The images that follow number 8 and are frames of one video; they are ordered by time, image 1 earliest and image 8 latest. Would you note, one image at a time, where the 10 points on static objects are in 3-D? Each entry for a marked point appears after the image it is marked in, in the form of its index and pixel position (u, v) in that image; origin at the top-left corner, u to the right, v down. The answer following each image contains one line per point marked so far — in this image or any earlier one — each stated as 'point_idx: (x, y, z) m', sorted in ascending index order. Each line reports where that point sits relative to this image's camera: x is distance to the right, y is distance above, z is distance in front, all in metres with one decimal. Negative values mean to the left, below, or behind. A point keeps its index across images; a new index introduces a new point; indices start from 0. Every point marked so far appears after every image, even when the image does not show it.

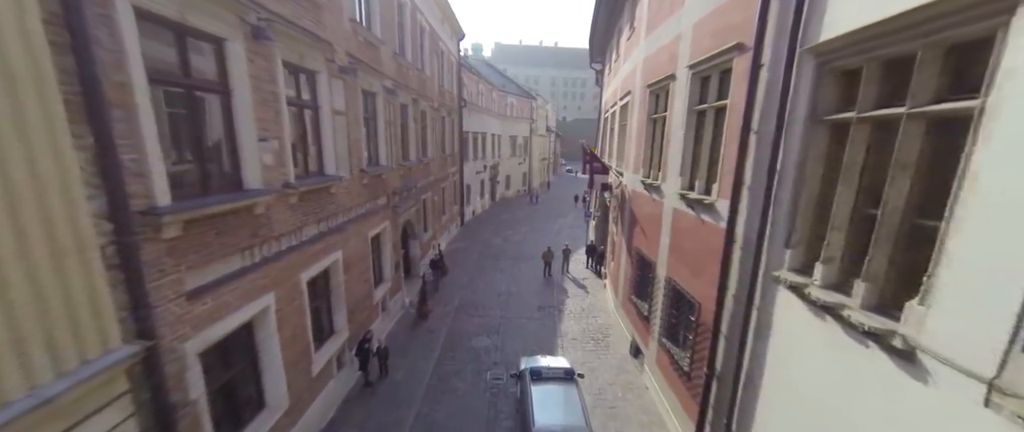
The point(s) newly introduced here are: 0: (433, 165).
0: (-3.6, +2.3, +15.1) m
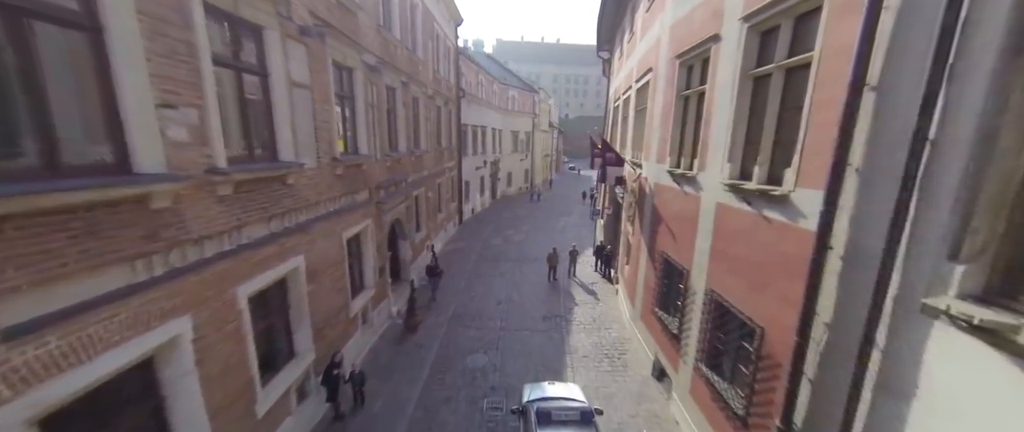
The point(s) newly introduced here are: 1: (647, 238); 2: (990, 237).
0: (-3.5, +2.3, +13.8) m
1: (+3.2, -0.6, +8.1) m
2: (+2.9, -0.1, +2.1) m
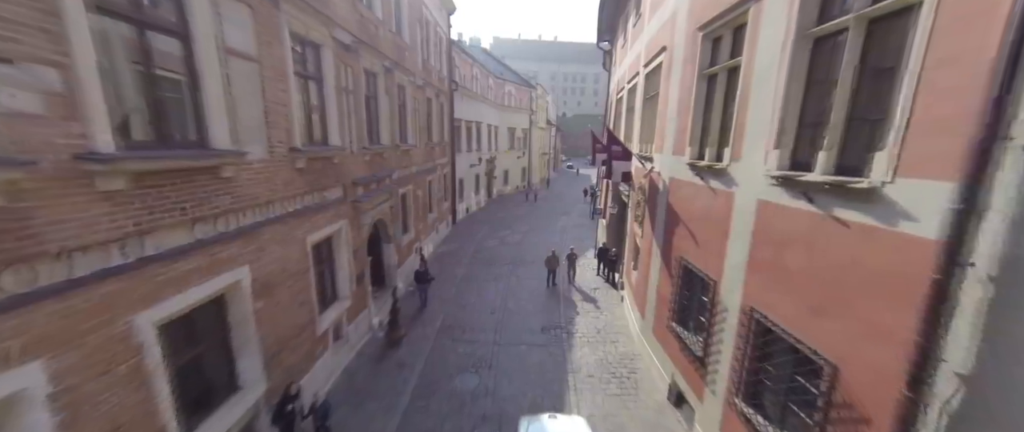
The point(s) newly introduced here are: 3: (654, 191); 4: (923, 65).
0: (-3.7, +2.3, +12.8) m
1: (+3.1, -0.6, +7.1) m
2: (+2.9, -0.1, +1.1) m
3: (+3.2, +0.5, +7.6) m
4: (+2.9, +1.1, +2.4) m
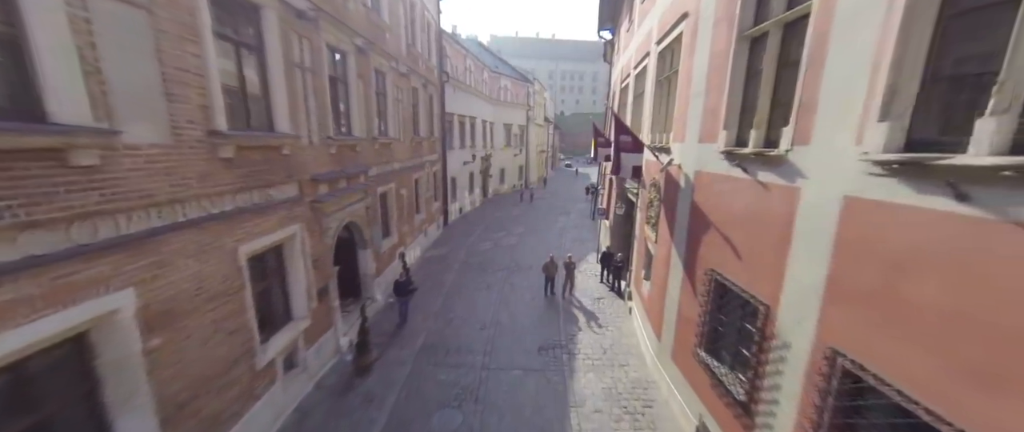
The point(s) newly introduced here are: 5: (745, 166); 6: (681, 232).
0: (-3.9, +2.3, +11.5) m
1: (+3.0, -0.6, +5.8) m
2: (+2.7, -0.2, -0.1) m
3: (+3.0, +0.5, +6.3) m
4: (+2.8, +1.0, +1.2) m
5: (+2.9, +0.6, +4.2) m
6: (+3.0, -0.3, +6.0) m
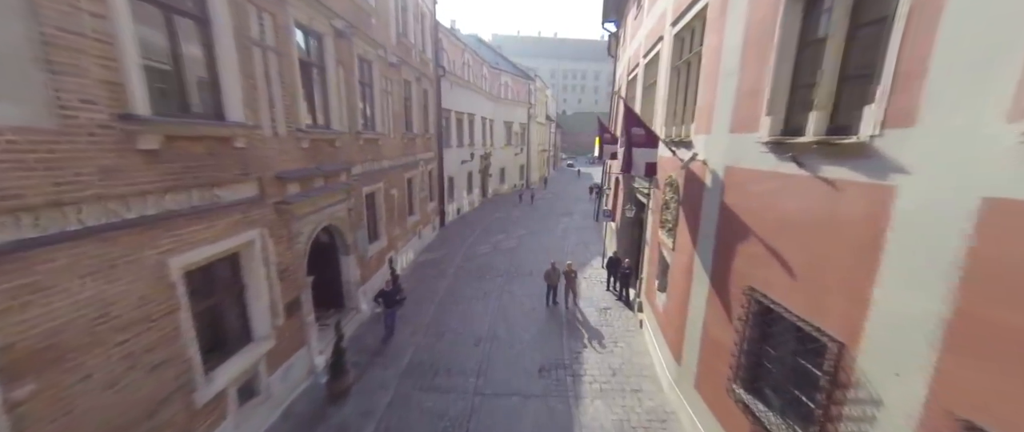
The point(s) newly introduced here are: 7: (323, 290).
0: (-3.9, +2.2, +10.6) m
1: (+2.9, -0.7, +4.9) m
2: (+2.6, -0.2, -1.0) m
3: (+3.0, +0.4, +5.4) m
4: (+2.7, +1.0, +0.3) m
5: (+2.8, +0.6, +3.3) m
6: (+2.9, -0.4, +5.1) m
7: (-4.8, -1.8, +8.7) m
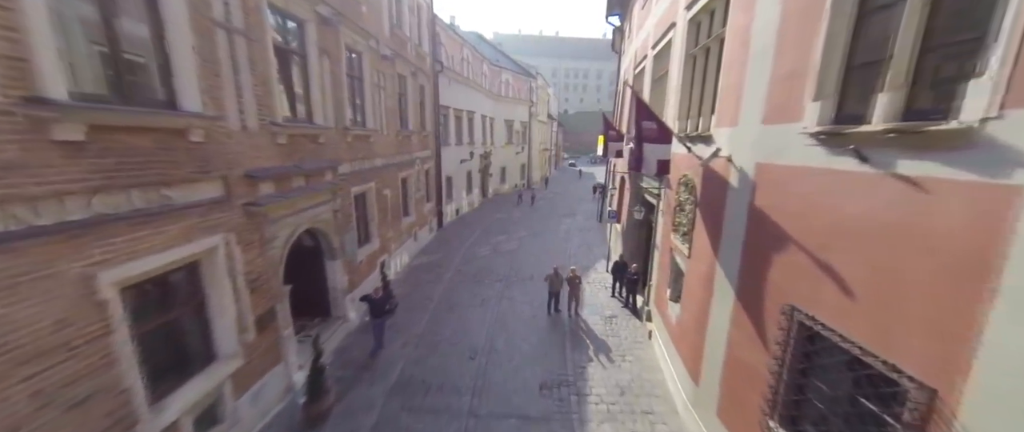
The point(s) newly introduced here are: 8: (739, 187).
0: (-4.0, +2.2, +10.0) m
1: (+2.8, -0.8, +4.3) m
2: (+2.6, -0.3, -1.7) m
3: (+2.9, +0.3, +4.8) m
4: (+2.6, +0.9, -0.4) m
5: (+2.8, +0.5, +2.7) m
6: (+2.9, -0.4, +4.4) m
7: (-4.8, -1.9, +8.1) m
8: (+2.9, +0.4, +4.3) m
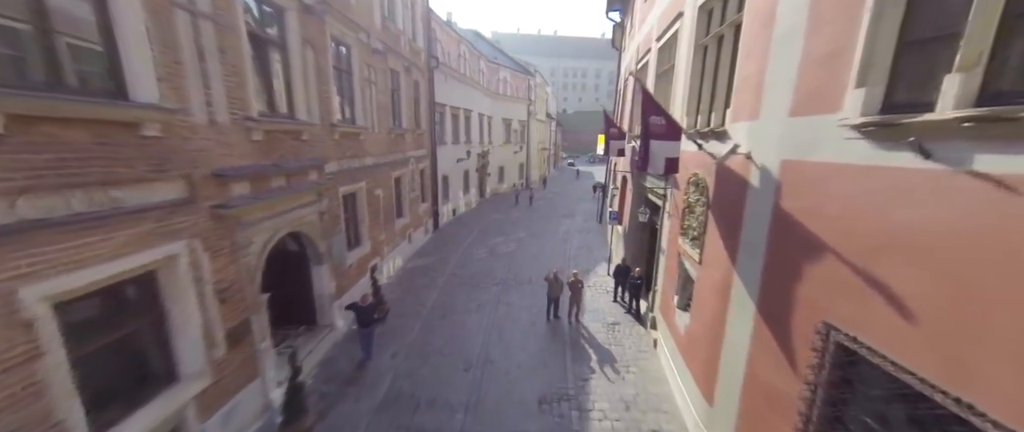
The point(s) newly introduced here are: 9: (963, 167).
0: (-4.0, +2.1, +9.6) m
1: (+2.8, -0.8, +3.8) m
2: (+2.5, -0.3, -2.1) m
3: (+2.9, +0.3, +4.3) m
4: (+2.6, +0.9, -0.8) m
5: (+2.7, +0.5, +2.2) m
6: (+2.8, -0.4, +4.0) m
7: (-4.8, -1.9, +7.6) m
8: (+2.8, +0.3, +3.9) m
9: (+2.7, +0.3, +2.0) m
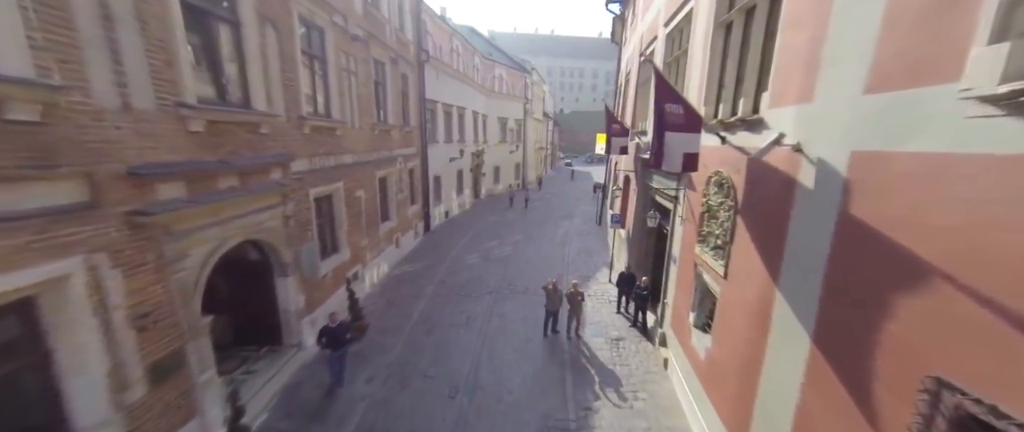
0: (-4.2, +2.0, +8.7) m
1: (+2.7, -0.9, +3.0) m
2: (+2.5, -0.4, -3.0) m
3: (+2.7, +0.2, +3.5) m
4: (+2.5, +0.8, -1.7) m
5: (+2.6, +0.4, +1.4) m
6: (+2.7, -0.5, +3.1) m
7: (-5.0, -2.0, +6.7) m
8: (+2.7, +0.3, +3.0) m
9: (+2.6, +0.2, +1.2) m
